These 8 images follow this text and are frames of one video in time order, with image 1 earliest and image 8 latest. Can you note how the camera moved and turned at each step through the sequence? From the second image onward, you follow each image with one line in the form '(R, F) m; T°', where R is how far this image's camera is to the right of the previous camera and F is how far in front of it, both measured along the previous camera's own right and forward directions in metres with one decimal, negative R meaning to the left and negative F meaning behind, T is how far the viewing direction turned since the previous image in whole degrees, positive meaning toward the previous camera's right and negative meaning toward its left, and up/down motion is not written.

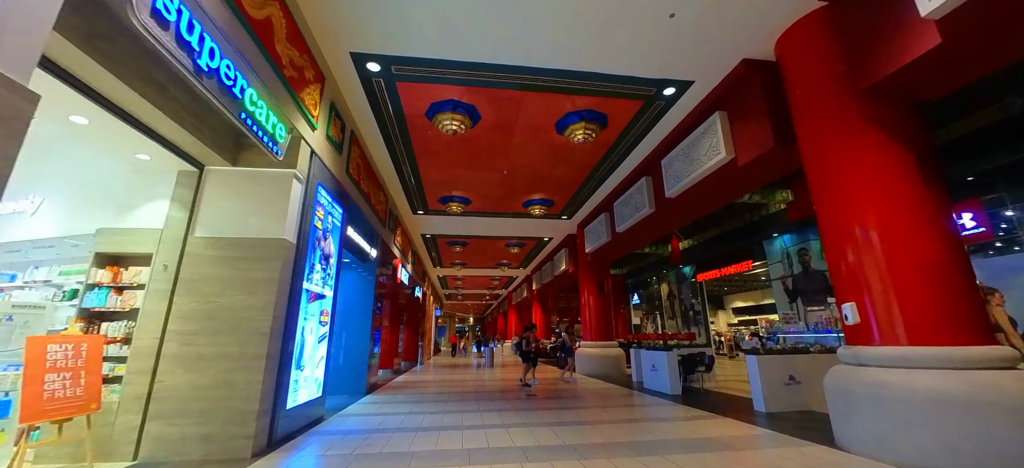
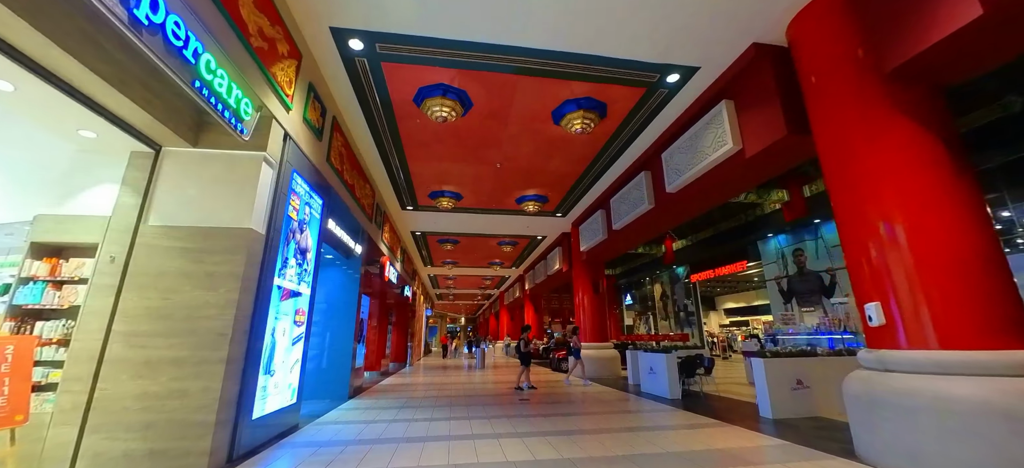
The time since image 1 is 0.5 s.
(0.0, +0.3) m; +1°
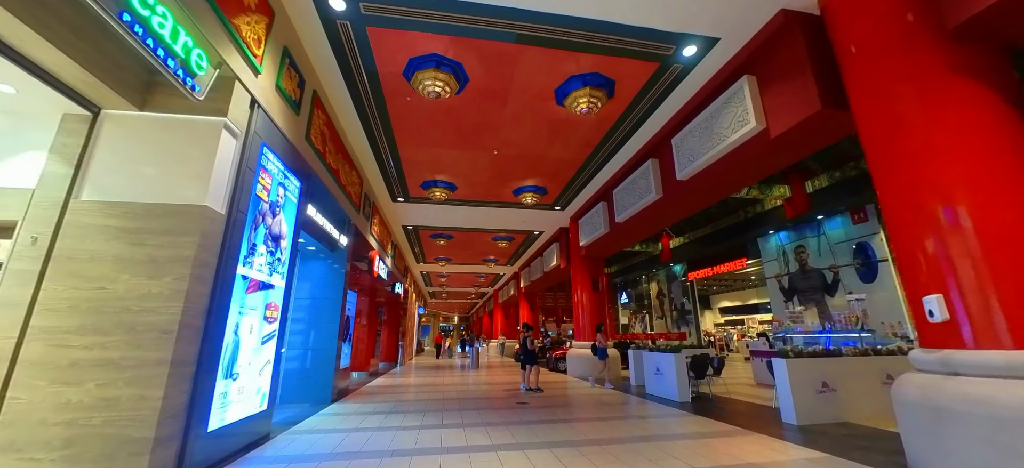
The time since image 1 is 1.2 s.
(-0.1, +0.4) m; +1°
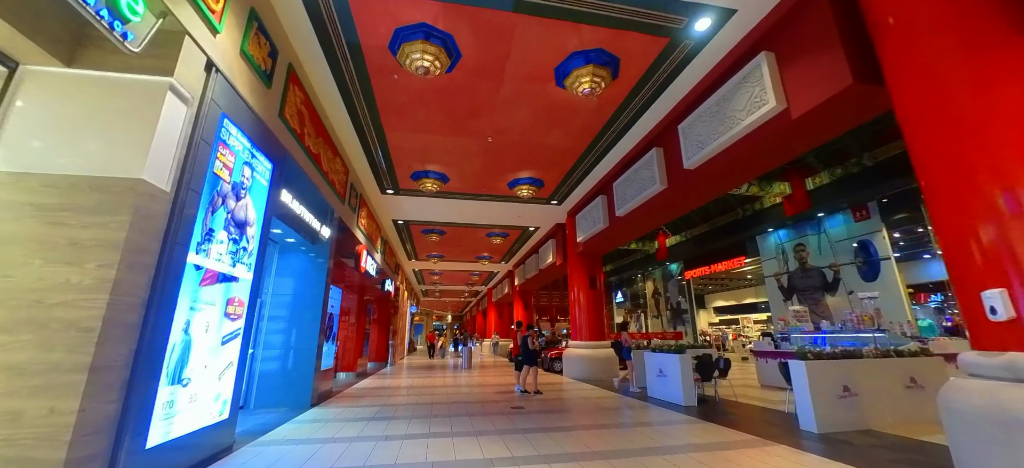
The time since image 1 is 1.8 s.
(0.0, +0.4) m; +1°
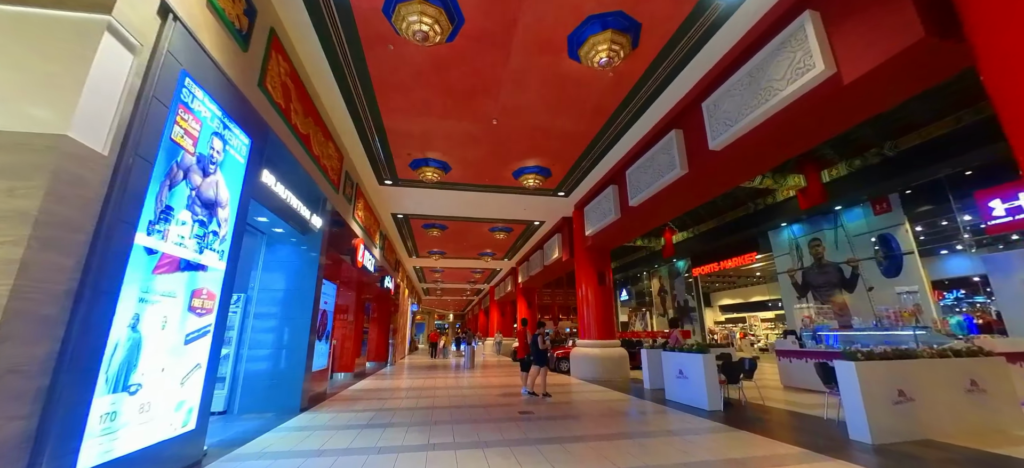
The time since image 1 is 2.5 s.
(-0.1, +0.4) m; 0°
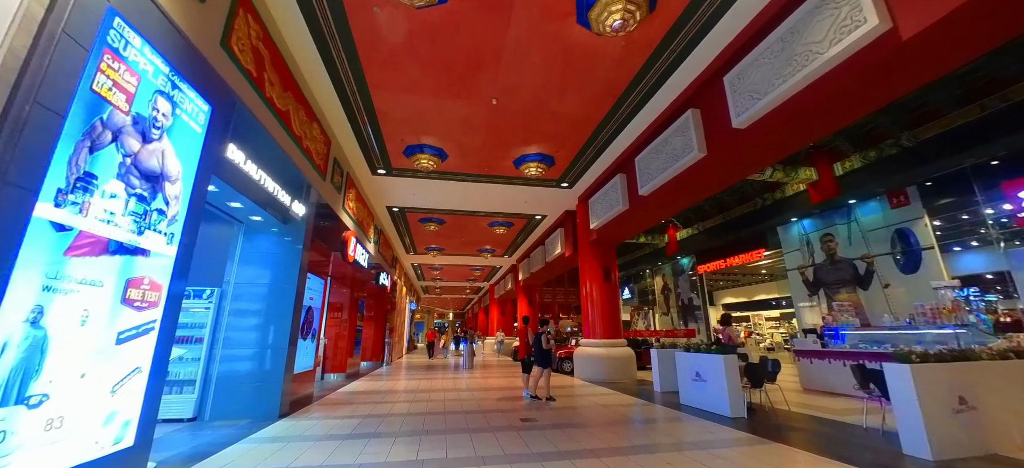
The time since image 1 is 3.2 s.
(0.0, +0.4) m; 0°
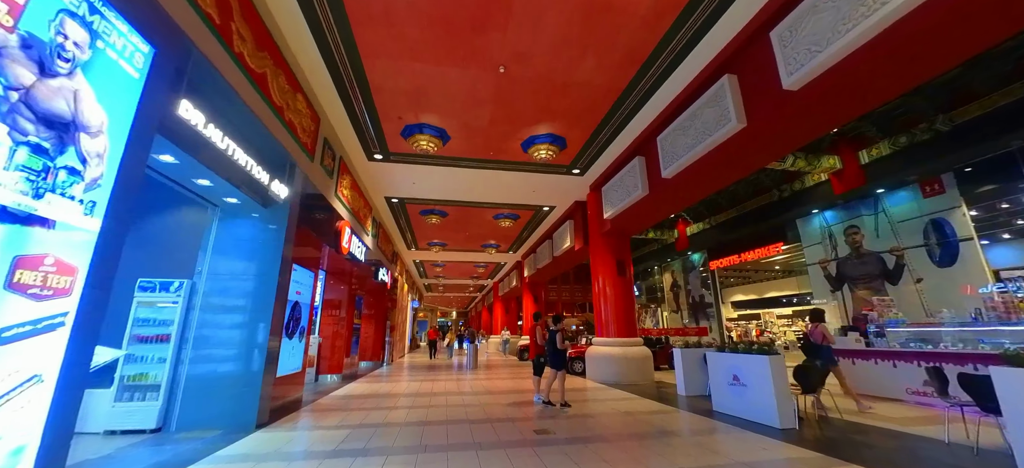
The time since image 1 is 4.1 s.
(-0.1, +0.5) m; 0°
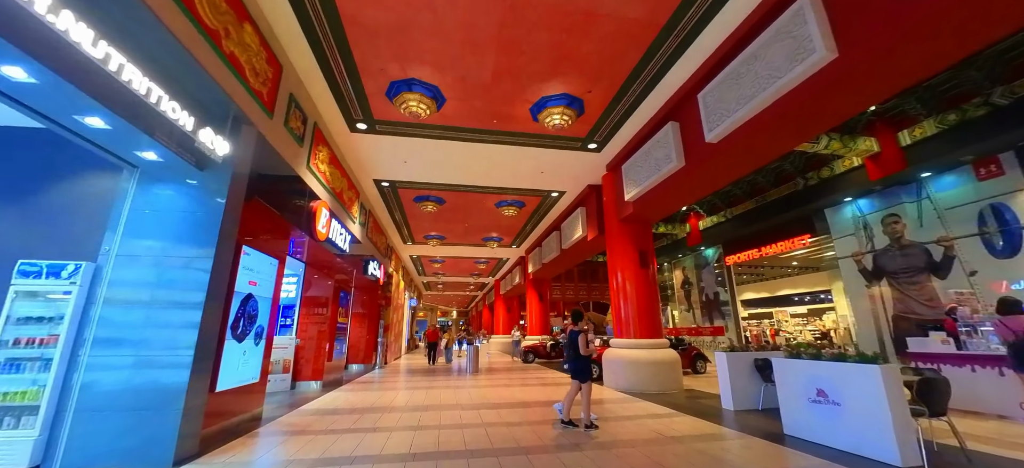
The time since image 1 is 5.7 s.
(-0.1, +0.9) m; 0°
